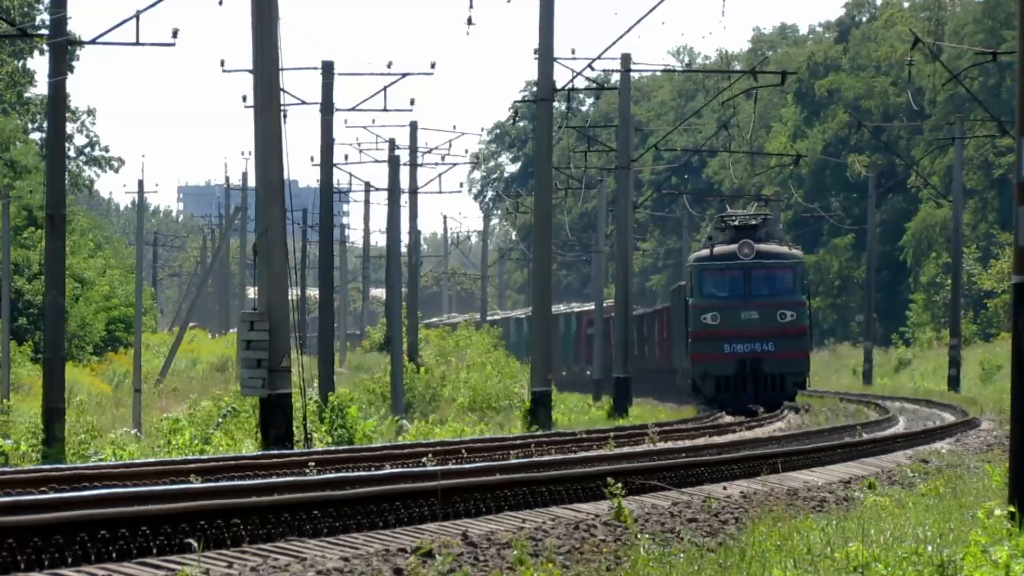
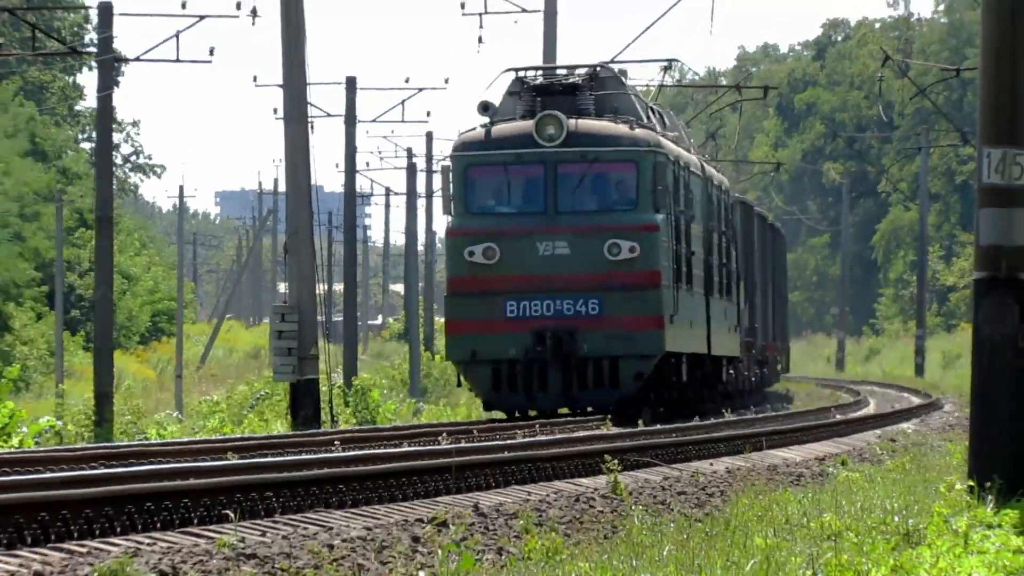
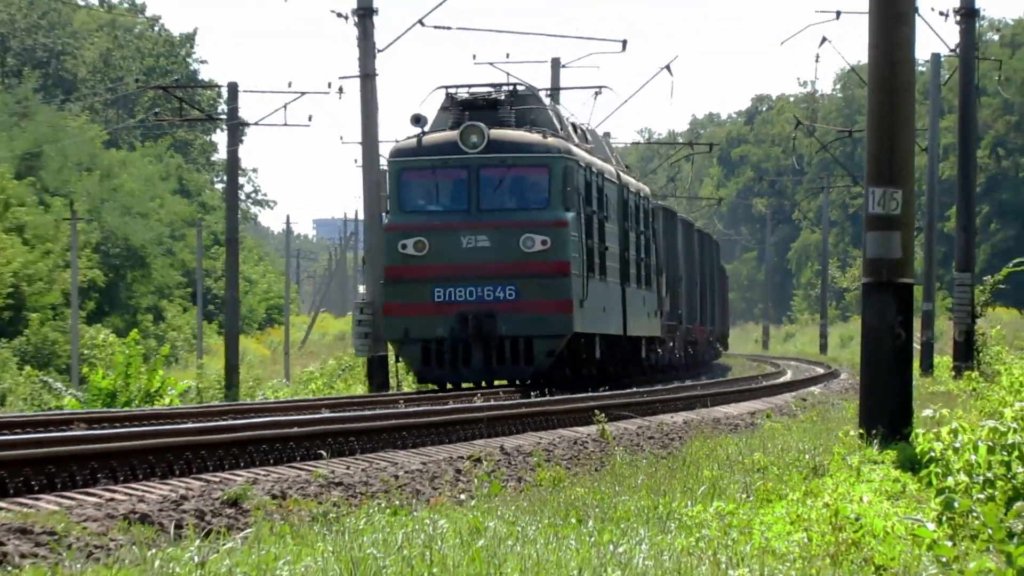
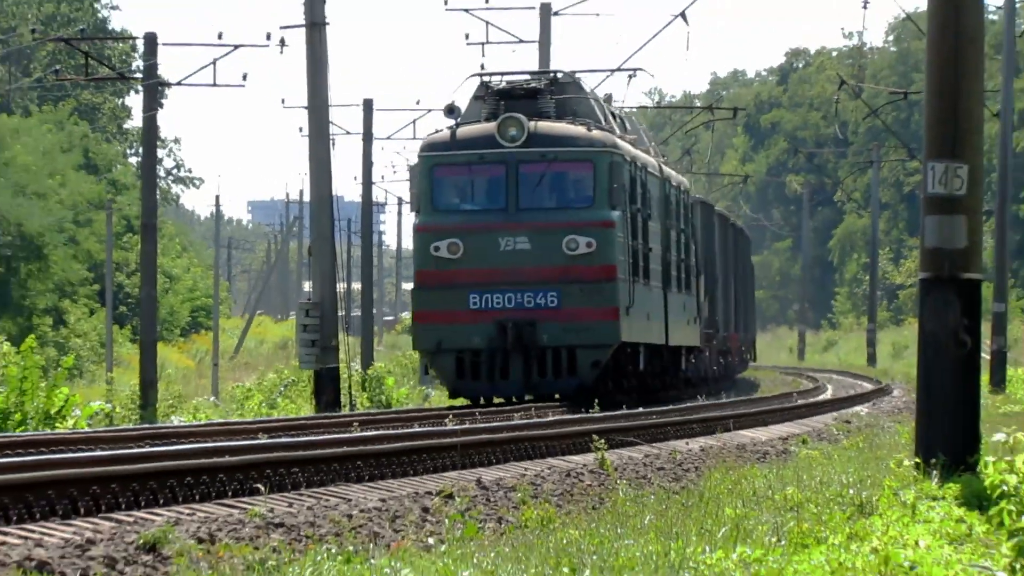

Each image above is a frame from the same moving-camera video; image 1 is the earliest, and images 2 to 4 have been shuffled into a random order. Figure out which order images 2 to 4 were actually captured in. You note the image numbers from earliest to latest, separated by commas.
2, 4, 3
